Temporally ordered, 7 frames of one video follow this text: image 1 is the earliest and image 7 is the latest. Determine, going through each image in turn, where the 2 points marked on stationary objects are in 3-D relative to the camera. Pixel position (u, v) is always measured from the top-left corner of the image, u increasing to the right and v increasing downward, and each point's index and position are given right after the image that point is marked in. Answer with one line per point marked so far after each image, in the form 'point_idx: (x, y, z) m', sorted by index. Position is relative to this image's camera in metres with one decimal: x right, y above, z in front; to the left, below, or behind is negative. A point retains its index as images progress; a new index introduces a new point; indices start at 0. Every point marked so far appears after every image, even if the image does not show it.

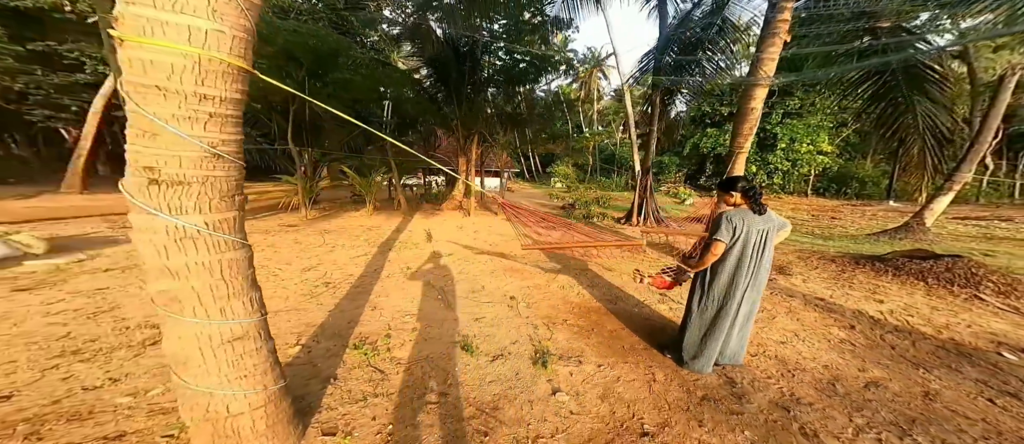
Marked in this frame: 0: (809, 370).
0: (+1.9, -1.0, +2.1) m
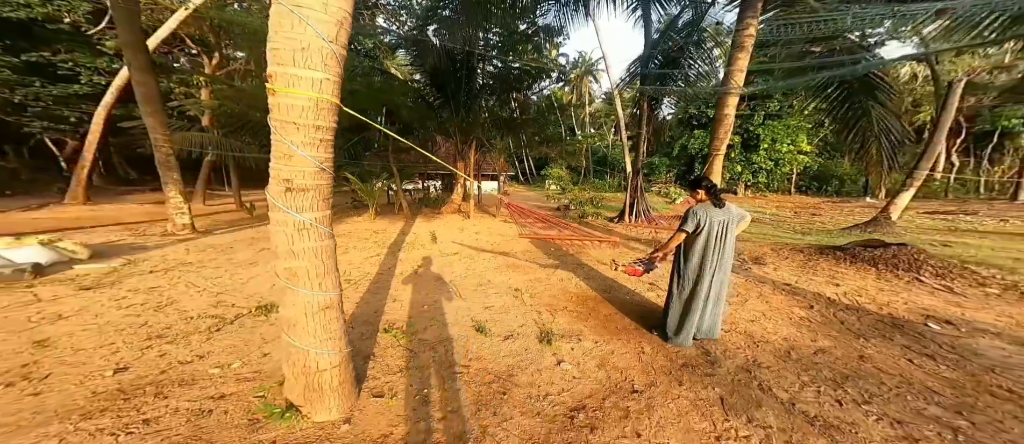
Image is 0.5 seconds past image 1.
0: (+2.0, -0.9, +2.5) m
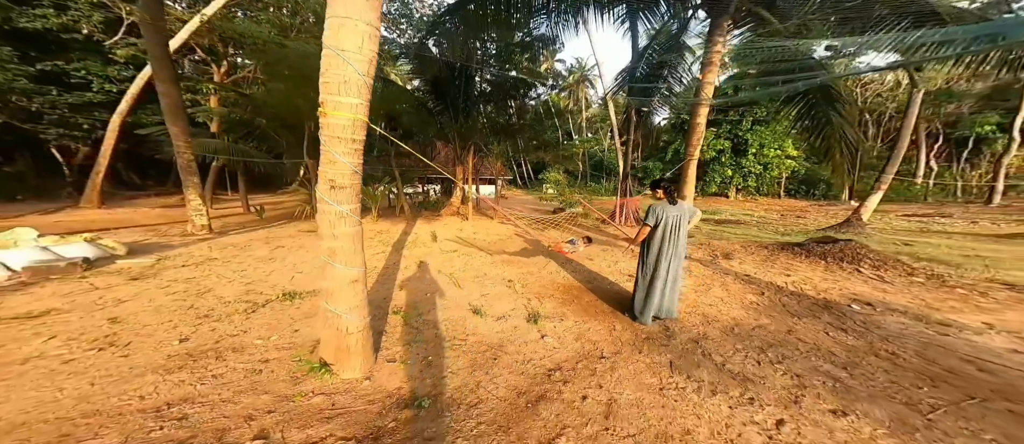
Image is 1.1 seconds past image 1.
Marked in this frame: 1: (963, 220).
0: (+1.9, -0.9, +3.0) m
1: (+13.0, 0.0, +9.4) m
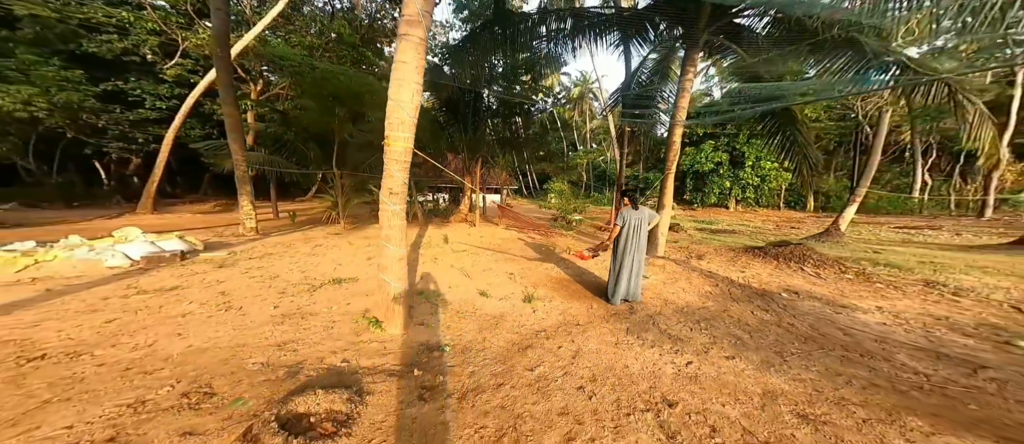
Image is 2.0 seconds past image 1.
0: (+1.9, -1.0, +3.8) m
1: (+13.2, -0.3, +9.8) m
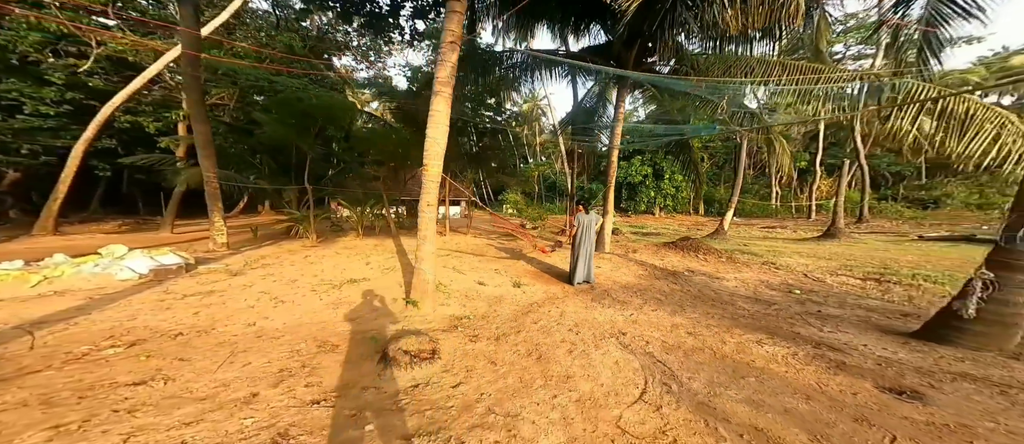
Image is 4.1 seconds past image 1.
0: (+1.7, -1.0, +5.2) m
1: (+11.7, -0.3, +13.2) m
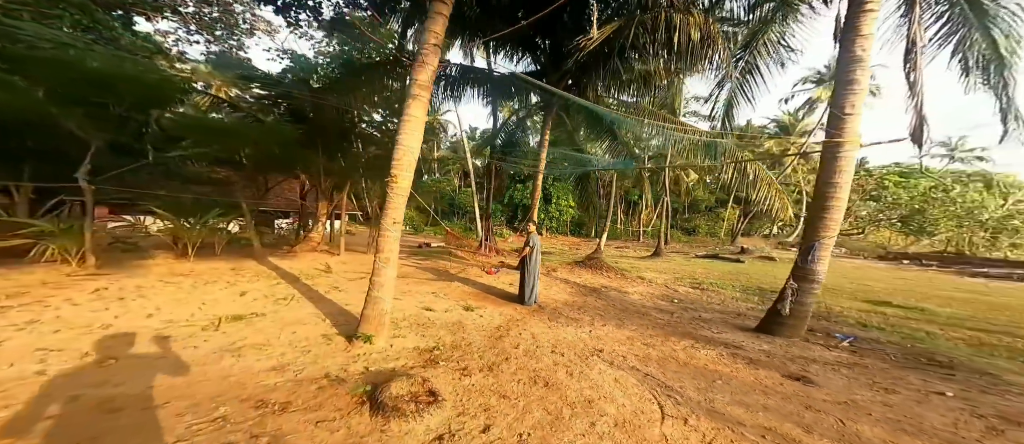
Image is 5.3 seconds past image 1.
0: (+0.8, -1.4, +5.5) m
1: (+7.3, -1.5, +16.5) m
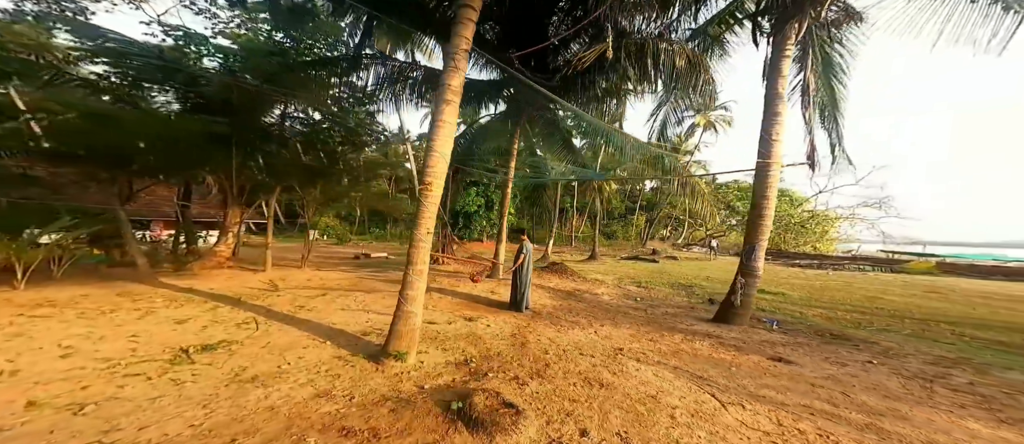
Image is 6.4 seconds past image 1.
0: (+0.7, -1.5, +5.7) m
1: (+4.9, -1.8, +17.8) m
